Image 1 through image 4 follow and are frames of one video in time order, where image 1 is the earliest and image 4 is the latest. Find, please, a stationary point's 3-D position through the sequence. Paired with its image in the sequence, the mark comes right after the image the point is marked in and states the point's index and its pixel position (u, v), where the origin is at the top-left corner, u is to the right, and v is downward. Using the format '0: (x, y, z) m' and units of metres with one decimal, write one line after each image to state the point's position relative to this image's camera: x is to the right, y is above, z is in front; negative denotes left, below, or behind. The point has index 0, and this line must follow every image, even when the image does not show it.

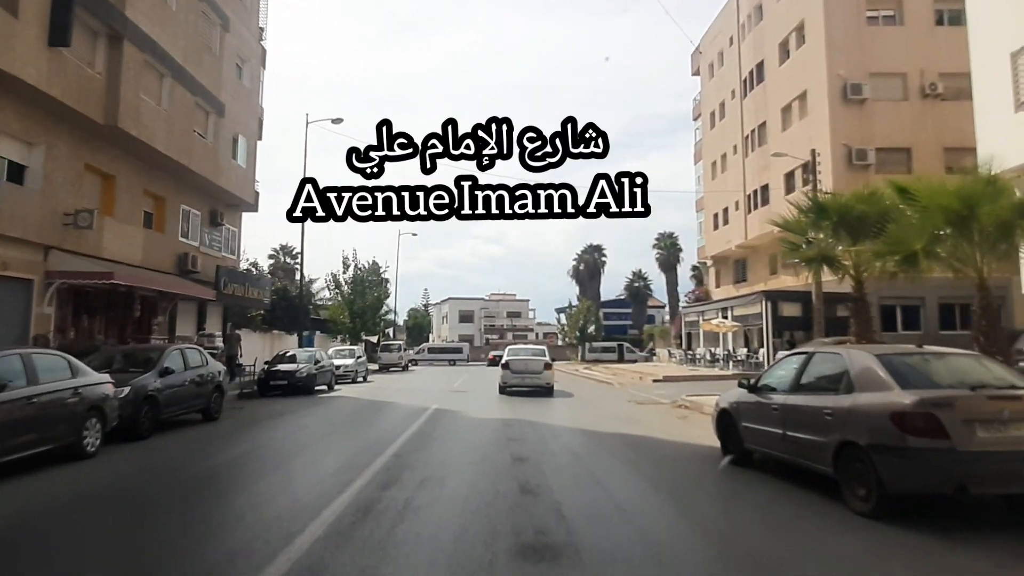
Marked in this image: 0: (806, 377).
0: (+3.1, -0.9, +8.1) m
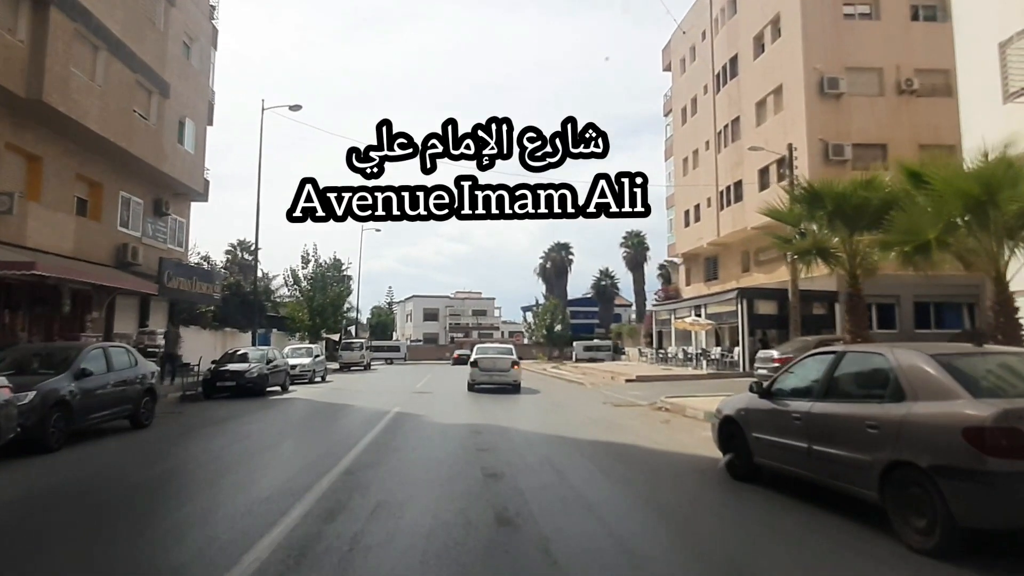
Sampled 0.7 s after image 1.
0: (+2.8, -0.8, +6.8) m
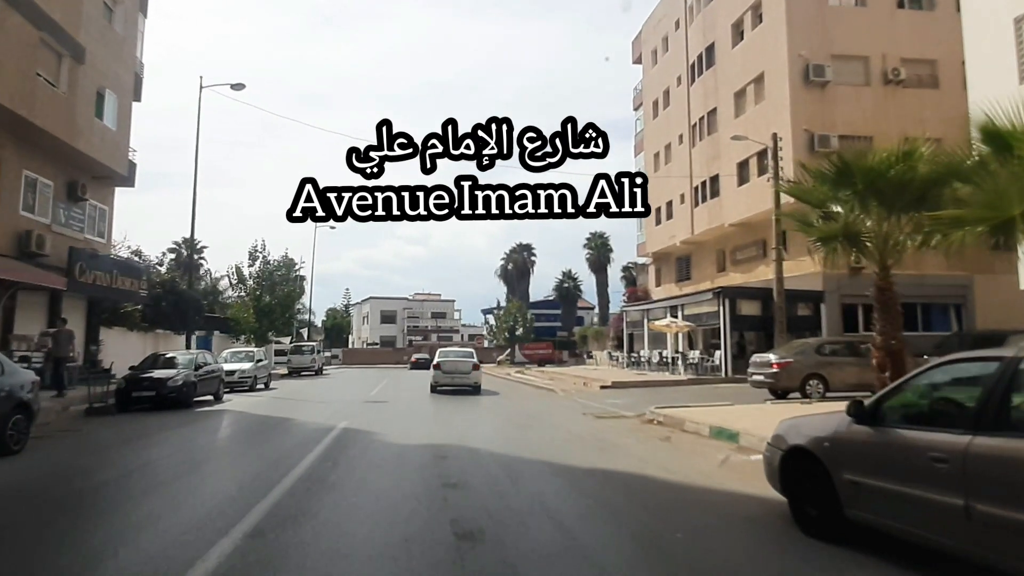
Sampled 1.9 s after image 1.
0: (+2.8, -0.7, +4.4) m
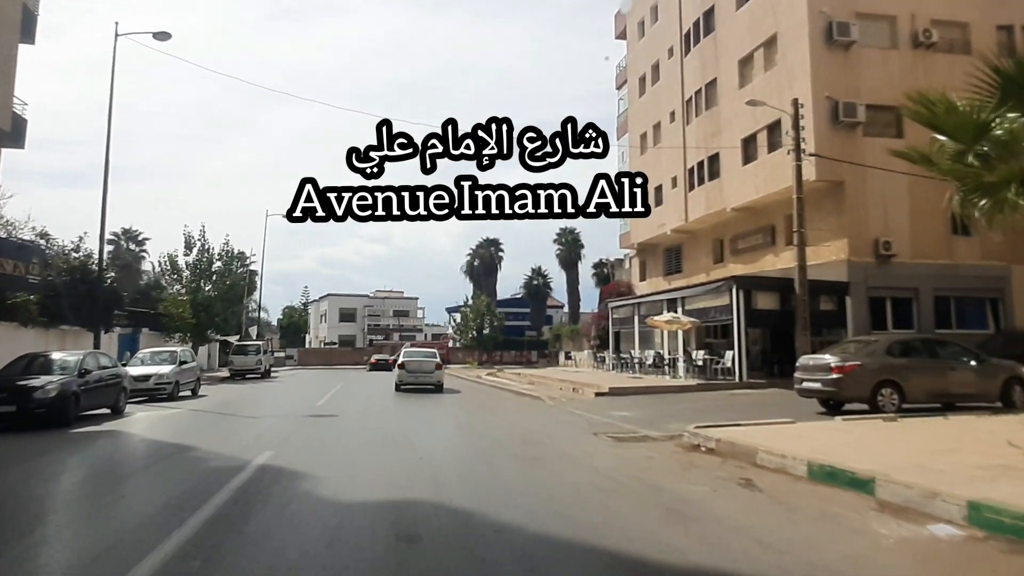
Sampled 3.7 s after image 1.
0: (+3.2, -0.3, +0.3) m
